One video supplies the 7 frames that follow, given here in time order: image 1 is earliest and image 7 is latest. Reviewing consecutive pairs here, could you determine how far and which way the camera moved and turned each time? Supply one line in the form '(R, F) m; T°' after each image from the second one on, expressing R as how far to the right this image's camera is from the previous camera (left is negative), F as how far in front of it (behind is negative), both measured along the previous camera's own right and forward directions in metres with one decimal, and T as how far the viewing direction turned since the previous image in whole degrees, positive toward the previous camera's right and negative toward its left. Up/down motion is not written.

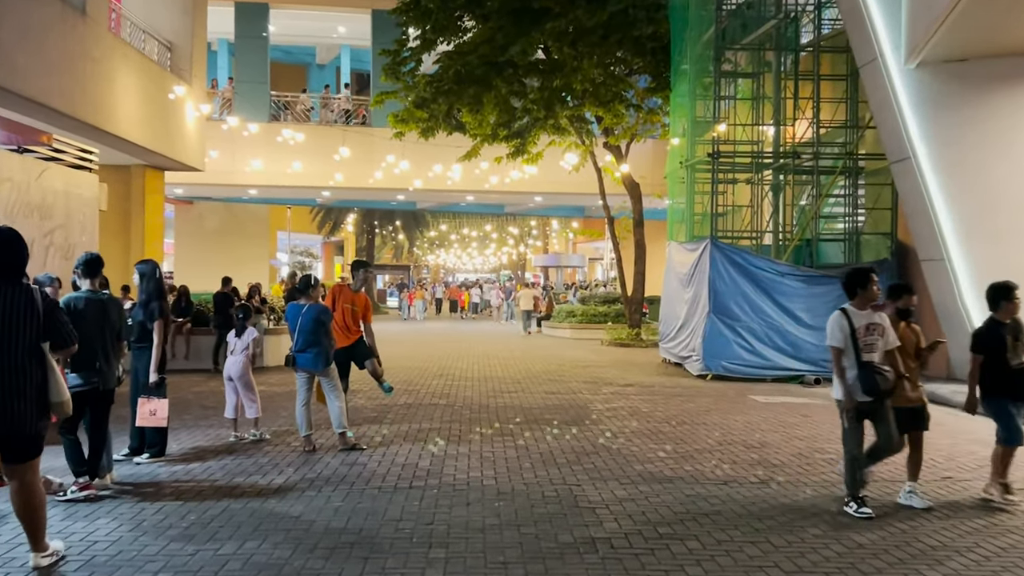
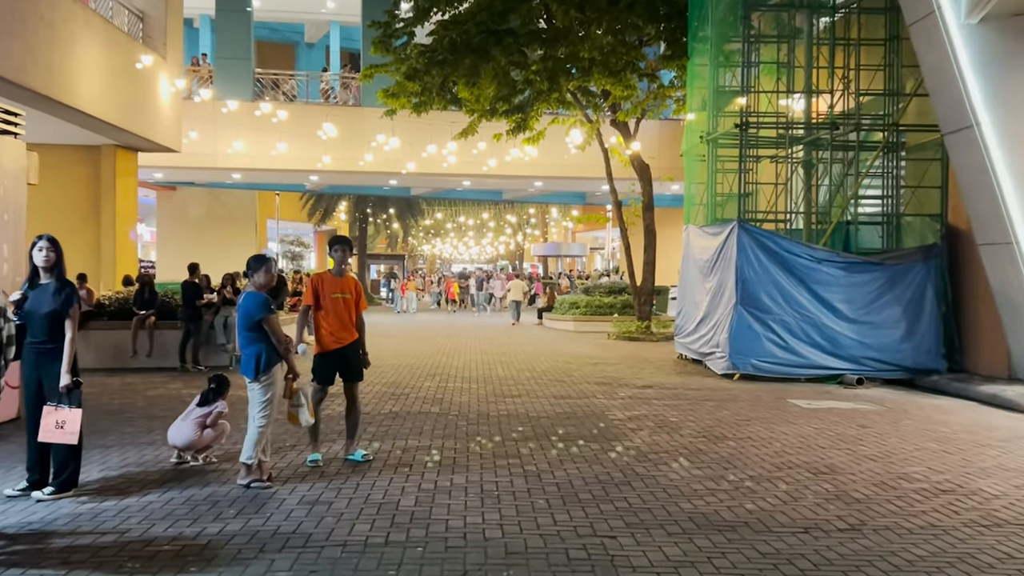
(-0.1, +1.6) m; 0°
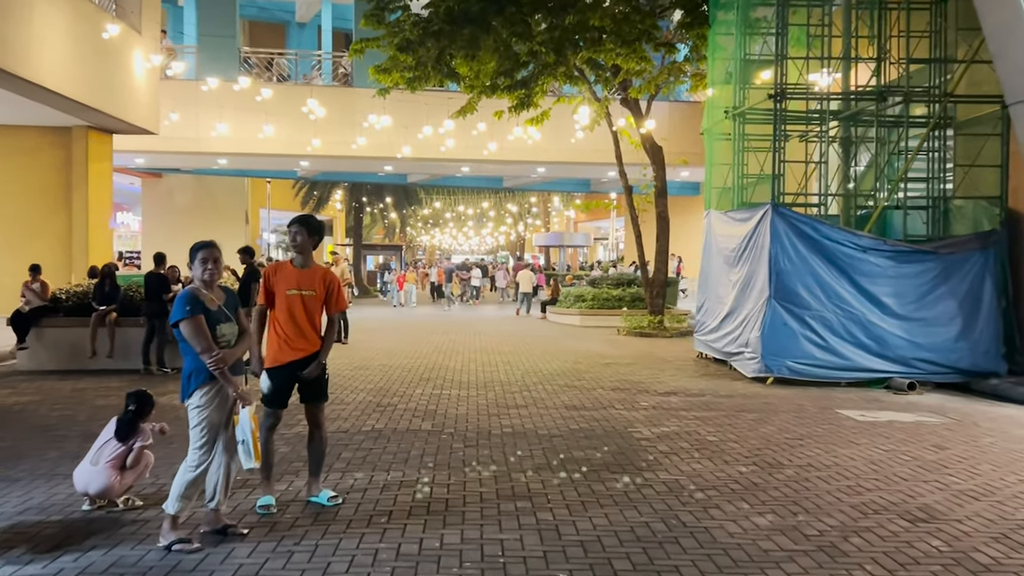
(0.0, +1.5) m; 0°
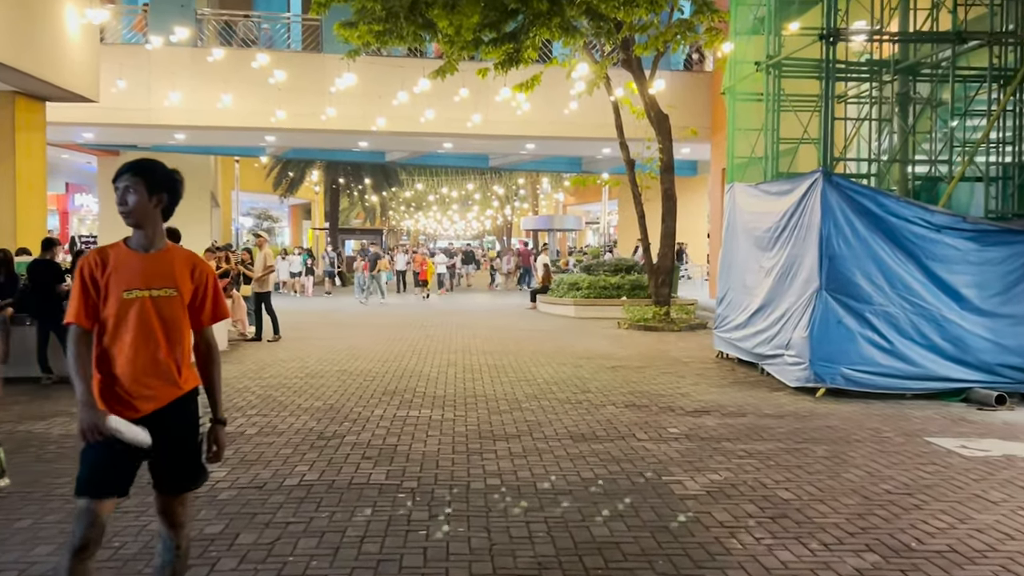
(0.0, +2.3) m; +1°
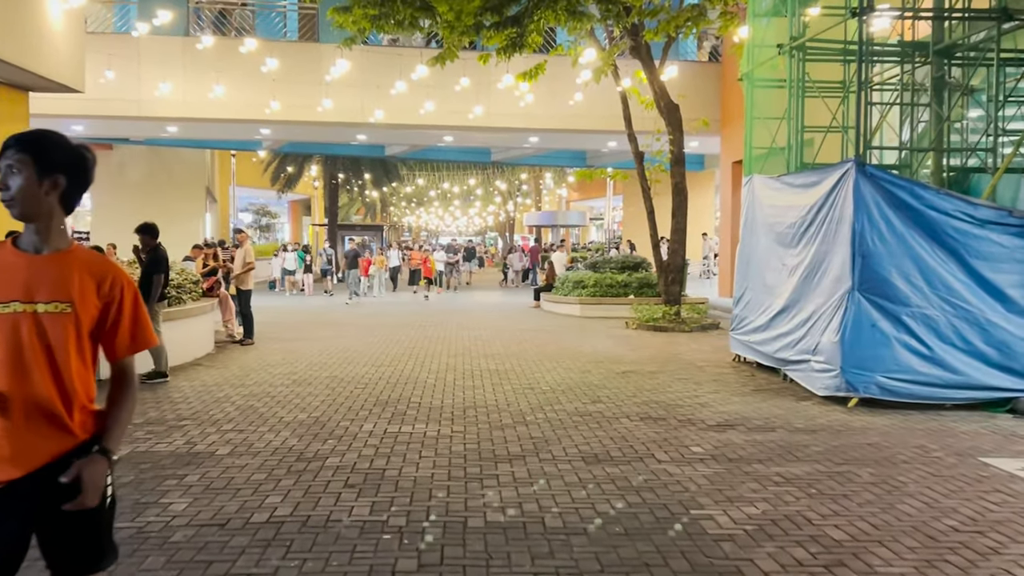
(0.0, +0.8) m; 0°
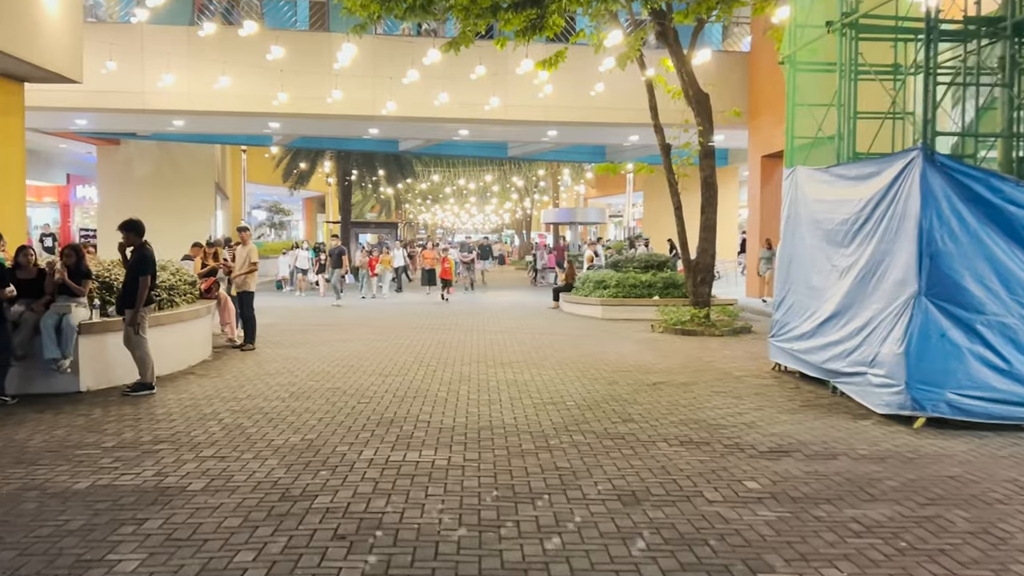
(0.0, +0.9) m; -1°
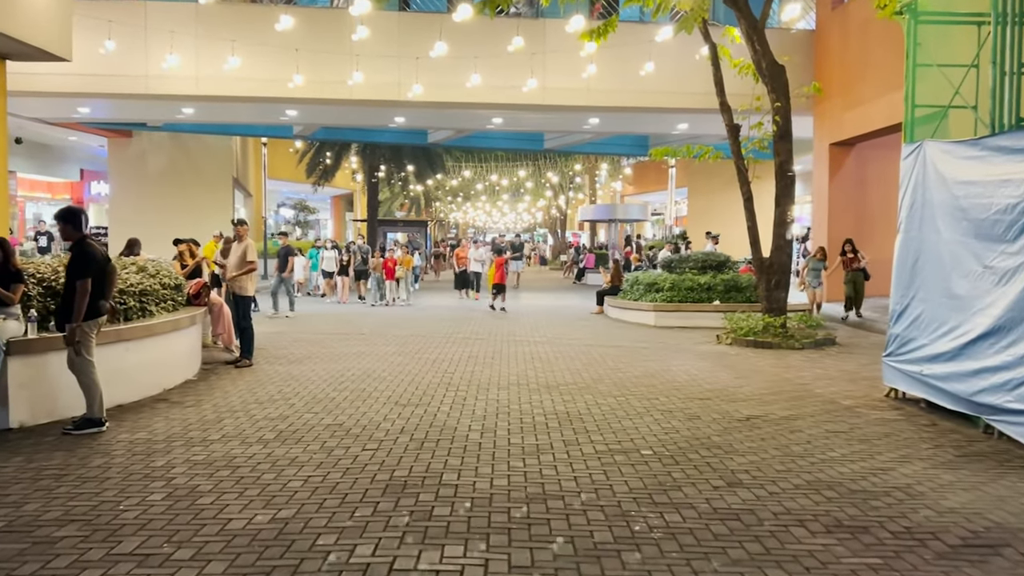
(-0.2, +2.1) m; -2°
